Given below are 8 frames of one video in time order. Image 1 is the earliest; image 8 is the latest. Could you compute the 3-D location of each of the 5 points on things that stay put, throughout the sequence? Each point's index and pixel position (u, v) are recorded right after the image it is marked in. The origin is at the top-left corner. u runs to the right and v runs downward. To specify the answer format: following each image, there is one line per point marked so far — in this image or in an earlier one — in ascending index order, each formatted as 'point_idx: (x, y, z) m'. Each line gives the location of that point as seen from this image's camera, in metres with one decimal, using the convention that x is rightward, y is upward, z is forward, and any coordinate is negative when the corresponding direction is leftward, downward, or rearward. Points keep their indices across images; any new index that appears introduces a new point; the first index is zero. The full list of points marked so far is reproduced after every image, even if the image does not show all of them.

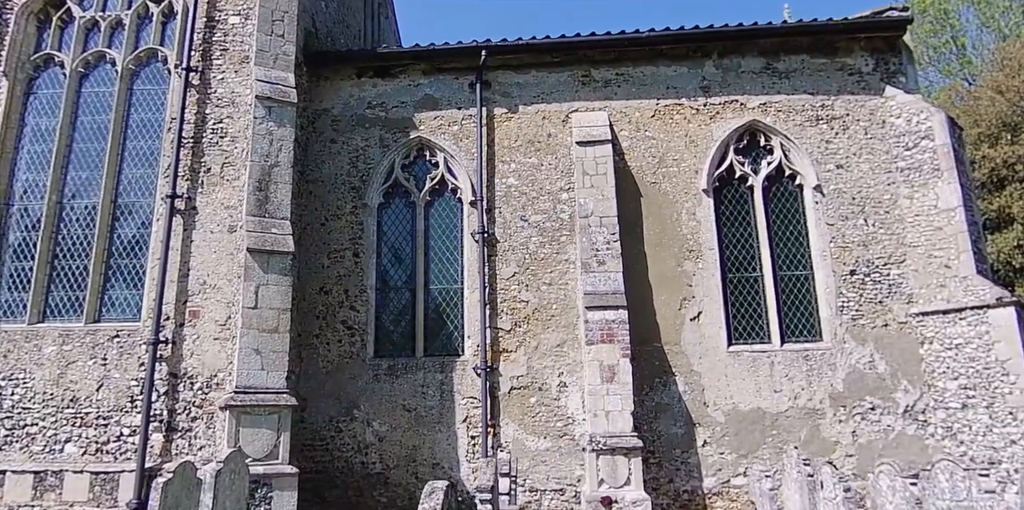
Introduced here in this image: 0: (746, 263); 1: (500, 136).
0: (+3.6, -0.1, +10.2) m
1: (-0.2, +1.9, +10.6) m
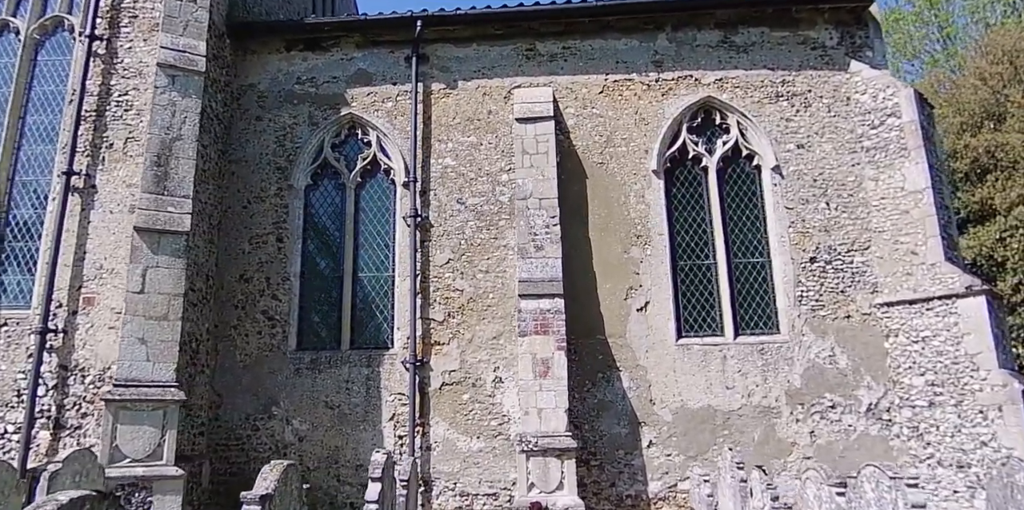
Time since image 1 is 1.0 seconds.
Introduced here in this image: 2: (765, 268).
0: (+2.7, +0.1, +9.4) m
1: (-1.1, +2.1, +9.9) m
2: (+3.6, -0.2, +9.4) m
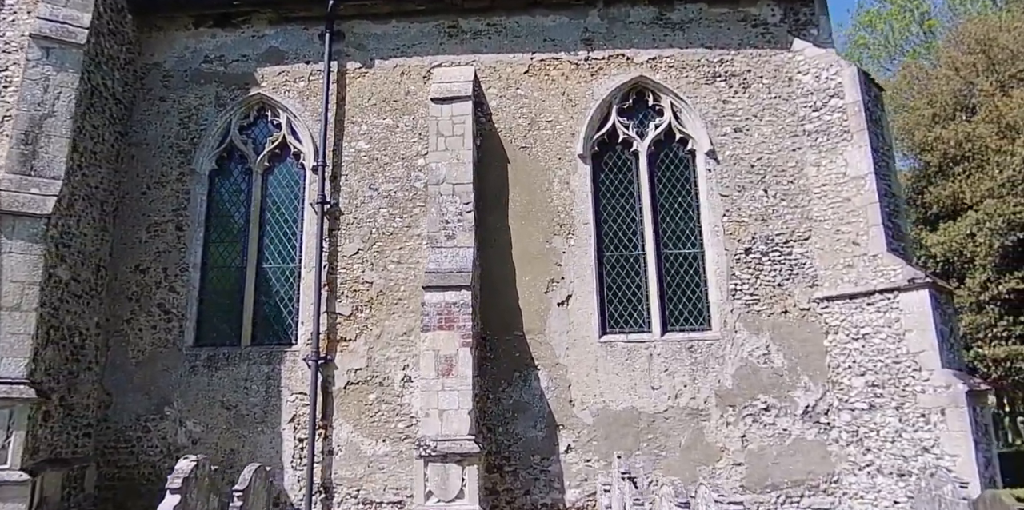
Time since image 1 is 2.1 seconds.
0: (+1.5, +0.2, +8.8) m
1: (-2.3, +2.3, +9.3) m
2: (+2.5, -0.1, +8.7) m
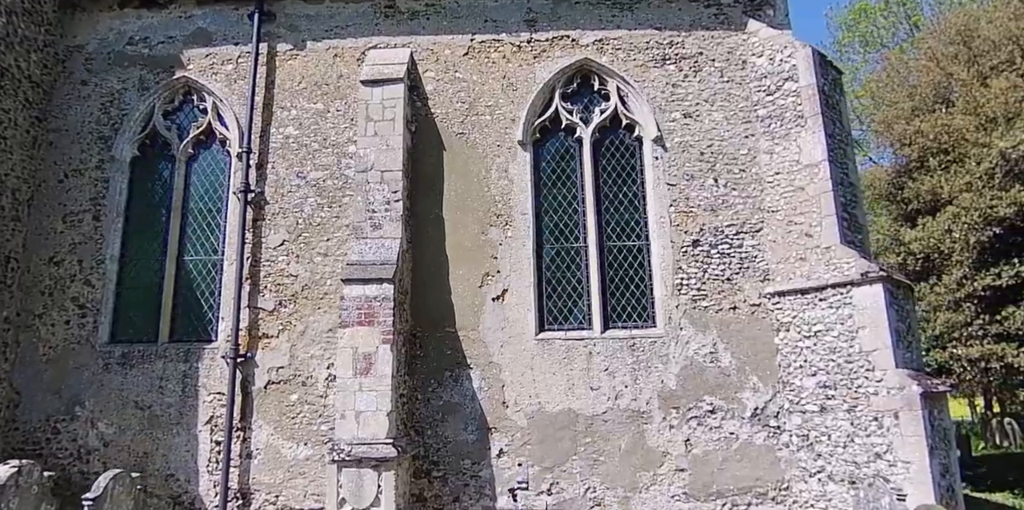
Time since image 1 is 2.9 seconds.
0: (+0.7, +0.3, +8.3) m
1: (-3.1, +2.4, +8.8) m
2: (+1.6, 0.0, +8.2) m
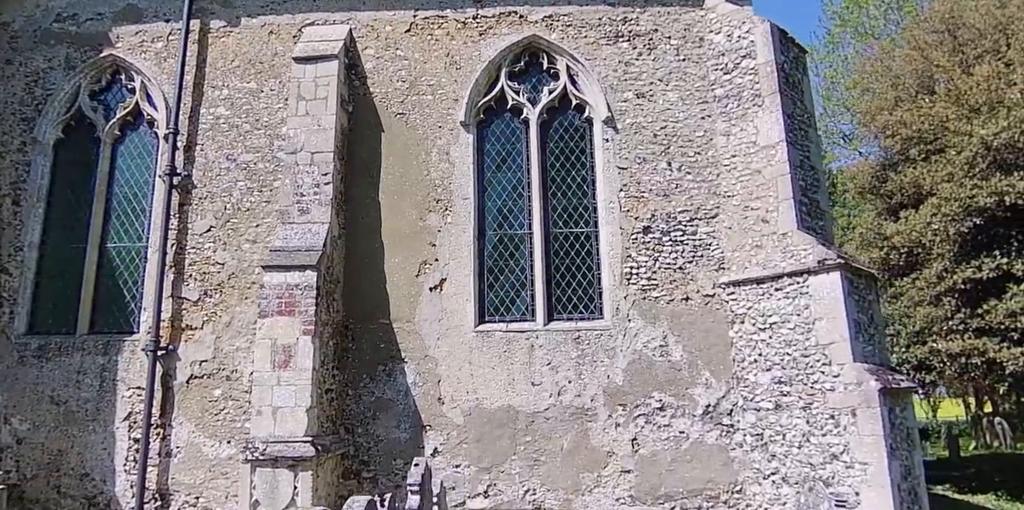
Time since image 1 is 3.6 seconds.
0: (0.0, +0.5, +7.8) m
1: (-3.8, +2.5, +8.3) m
2: (+0.9, +0.2, +7.8) m
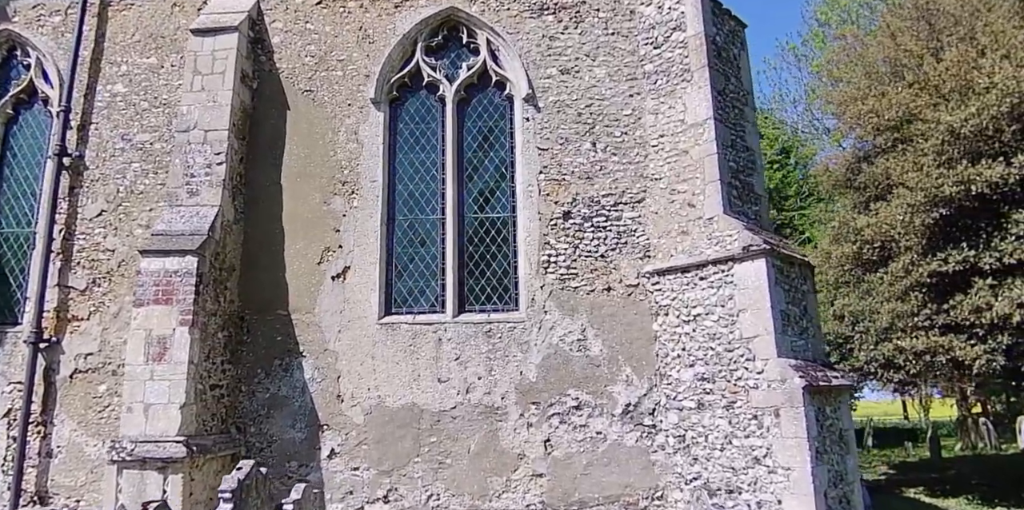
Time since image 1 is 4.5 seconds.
0: (-1.0, +0.6, +7.3) m
1: (-4.7, +2.7, +7.8) m
2: (0.0, +0.3, +7.2) m
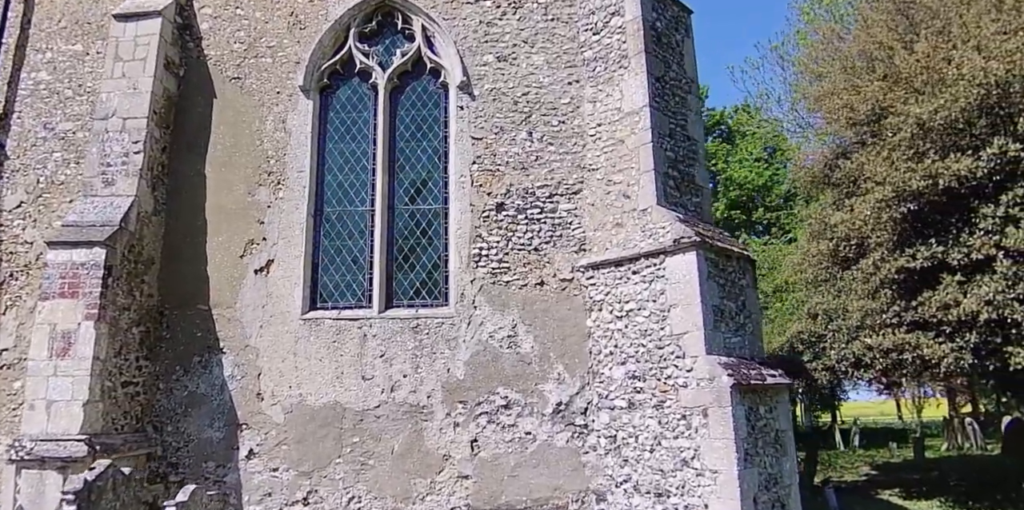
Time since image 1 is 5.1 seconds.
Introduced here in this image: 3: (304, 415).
0: (-1.7, +0.7, +7.0) m
1: (-5.4, +2.7, +7.6) m
2: (-0.7, +0.4, +7.0) m
3: (-2.0, -1.6, +6.5) m
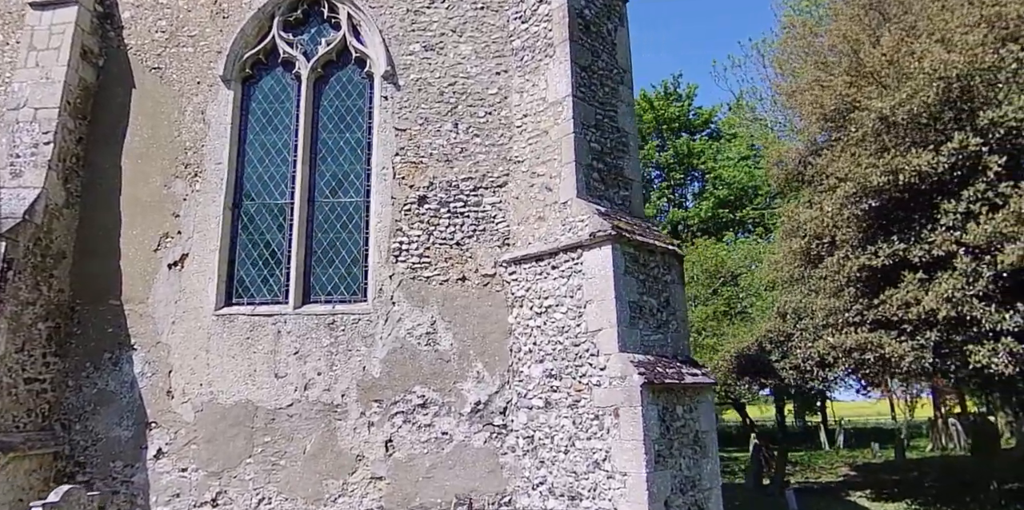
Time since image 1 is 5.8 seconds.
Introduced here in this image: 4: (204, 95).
0: (-2.4, +0.7, +6.8) m
1: (-6.2, +2.8, +7.4) m
2: (-1.5, +0.4, +6.8) m
3: (-2.8, -1.5, +6.3) m
4: (-3.2, +1.7, +6.9) m
